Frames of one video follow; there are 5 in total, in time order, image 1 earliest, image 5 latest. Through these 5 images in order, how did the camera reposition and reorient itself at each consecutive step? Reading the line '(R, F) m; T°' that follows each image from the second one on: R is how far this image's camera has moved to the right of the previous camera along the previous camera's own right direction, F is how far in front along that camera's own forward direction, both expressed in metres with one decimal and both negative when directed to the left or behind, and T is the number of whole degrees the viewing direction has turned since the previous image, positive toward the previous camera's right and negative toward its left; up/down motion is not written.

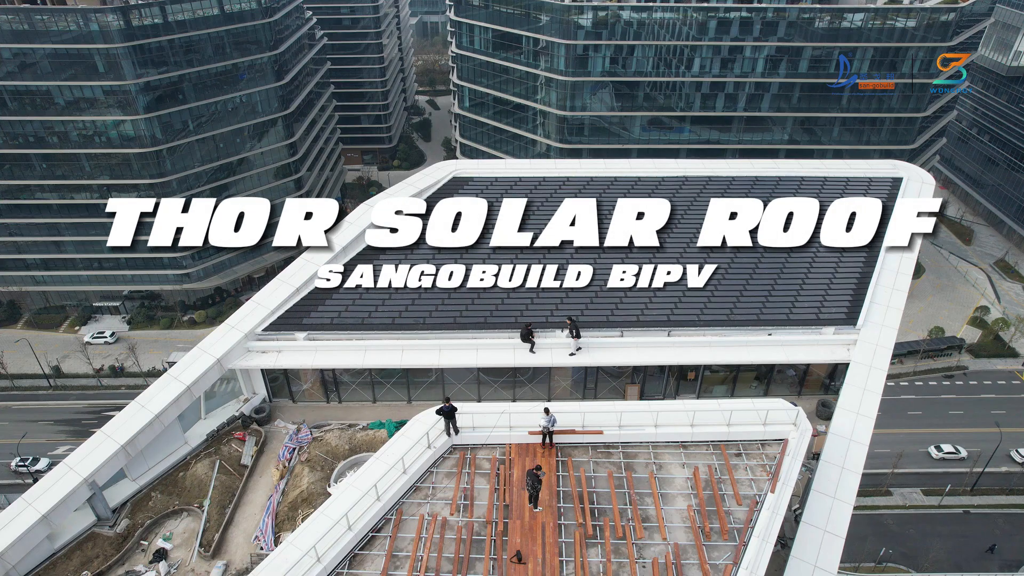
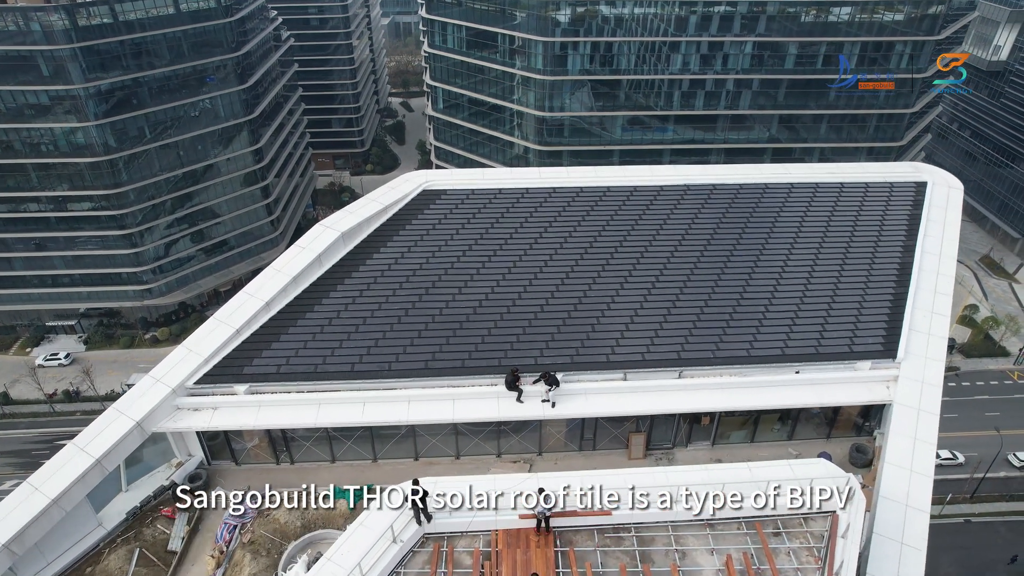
(-0.1, +5.2) m; +2°
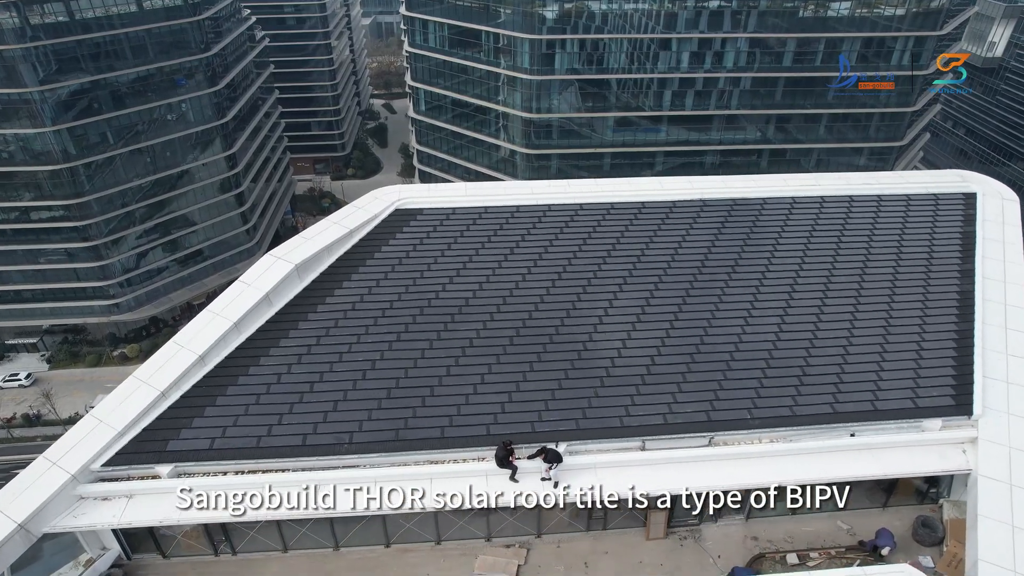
(-0.1, +5.3) m; +1°
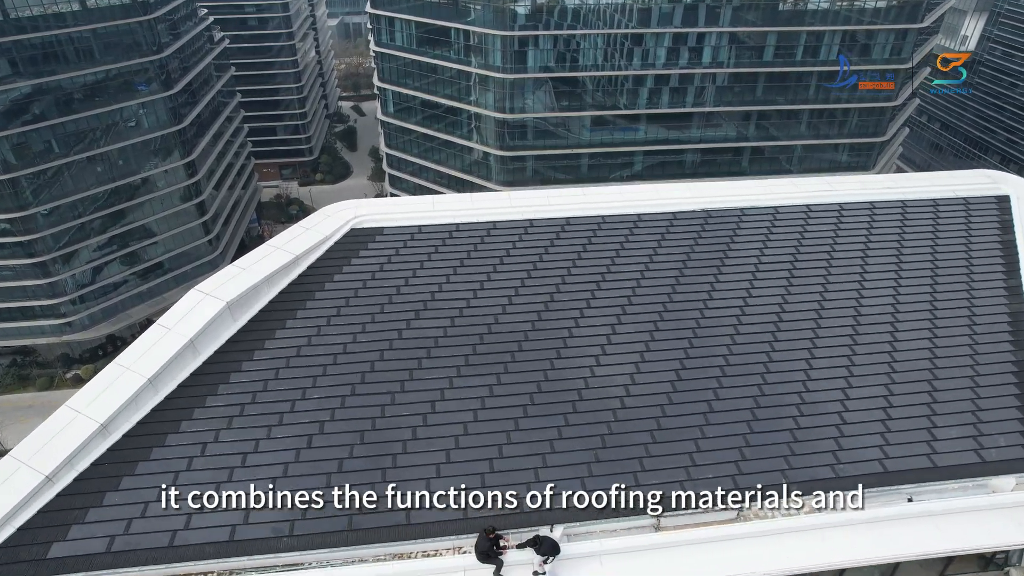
(-0.1, +4.5) m; +2°
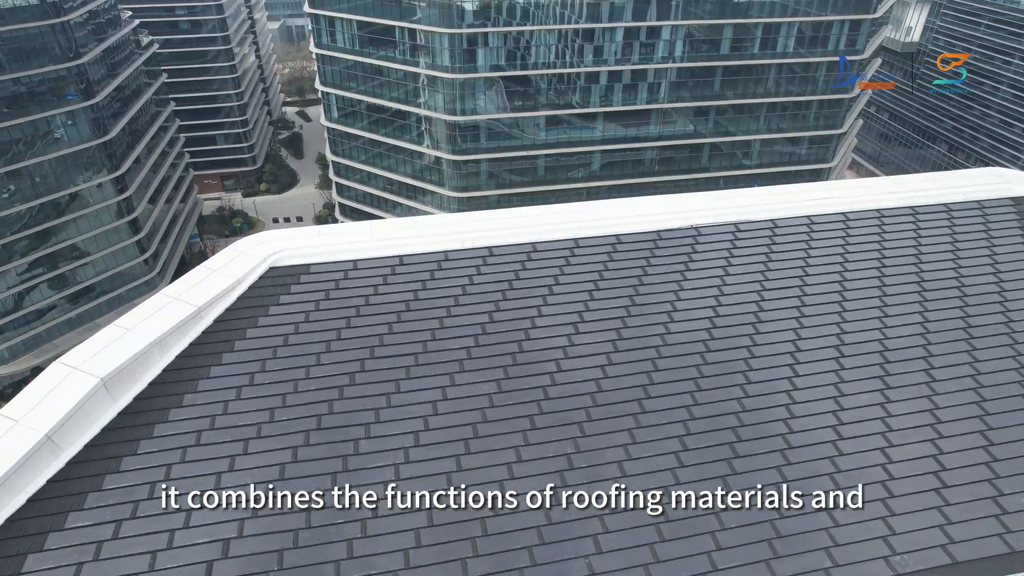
(0.0, +4.6) m; +4°
